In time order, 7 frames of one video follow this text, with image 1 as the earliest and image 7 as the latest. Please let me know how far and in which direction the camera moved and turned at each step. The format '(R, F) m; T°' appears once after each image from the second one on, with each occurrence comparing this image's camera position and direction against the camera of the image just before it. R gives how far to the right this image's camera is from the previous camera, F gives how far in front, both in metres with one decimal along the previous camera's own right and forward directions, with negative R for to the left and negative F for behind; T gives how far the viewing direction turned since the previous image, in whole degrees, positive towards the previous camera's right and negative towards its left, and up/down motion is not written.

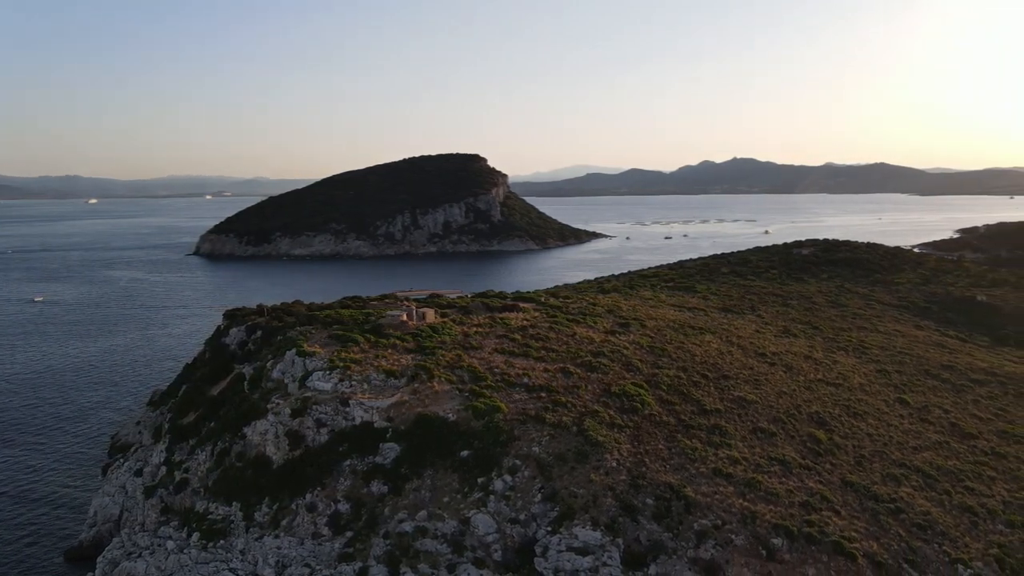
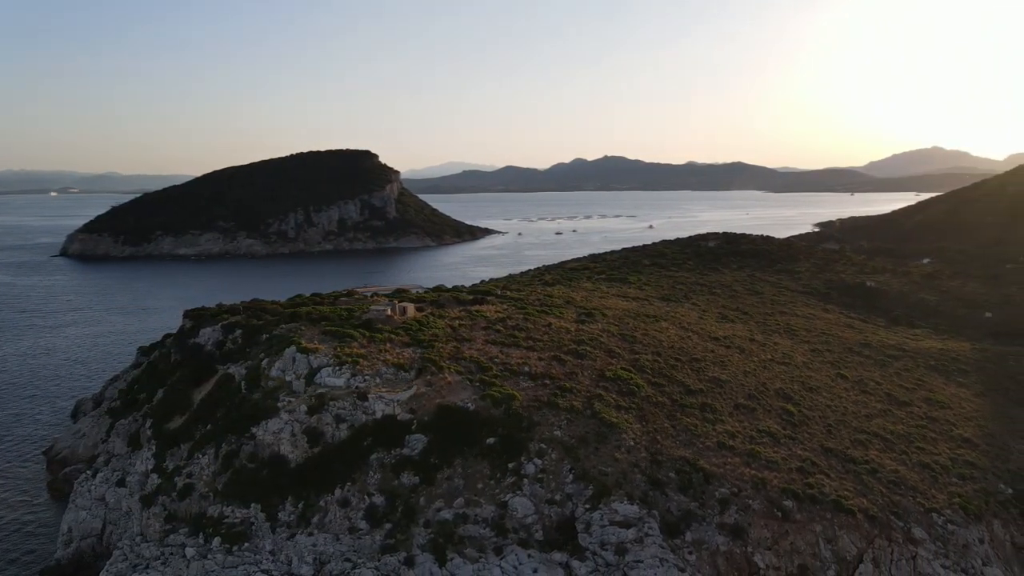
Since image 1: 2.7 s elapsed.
(-3.8, -0.3) m; +9°
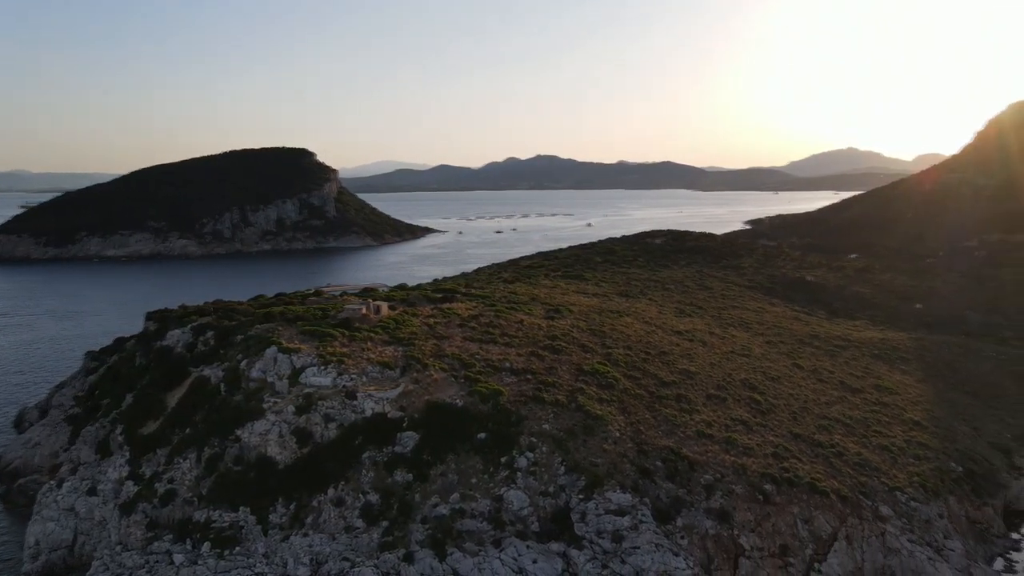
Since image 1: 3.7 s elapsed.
(-1.4, -0.2) m; +5°
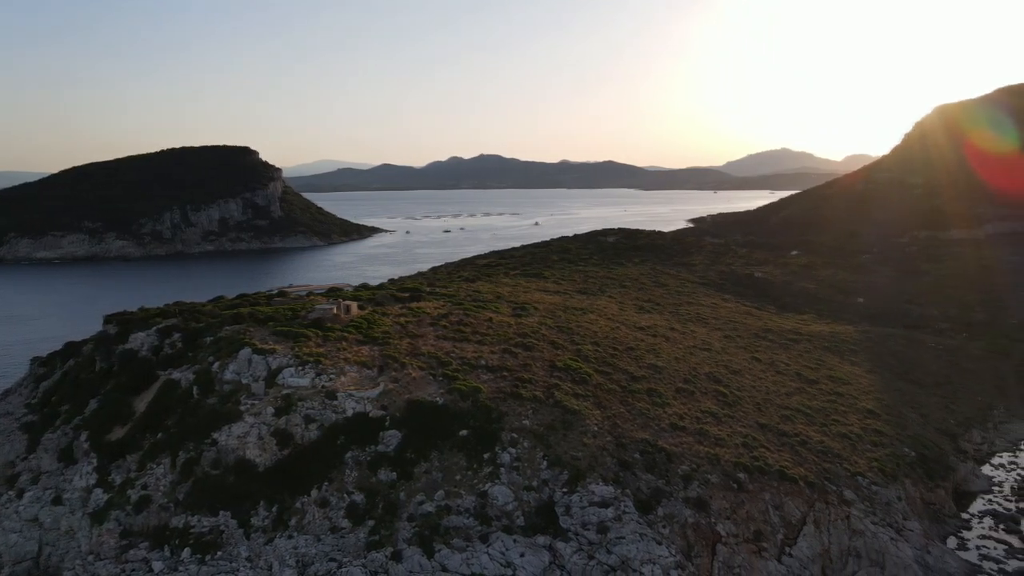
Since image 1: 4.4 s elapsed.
(-1.0, -0.2) m; +4°
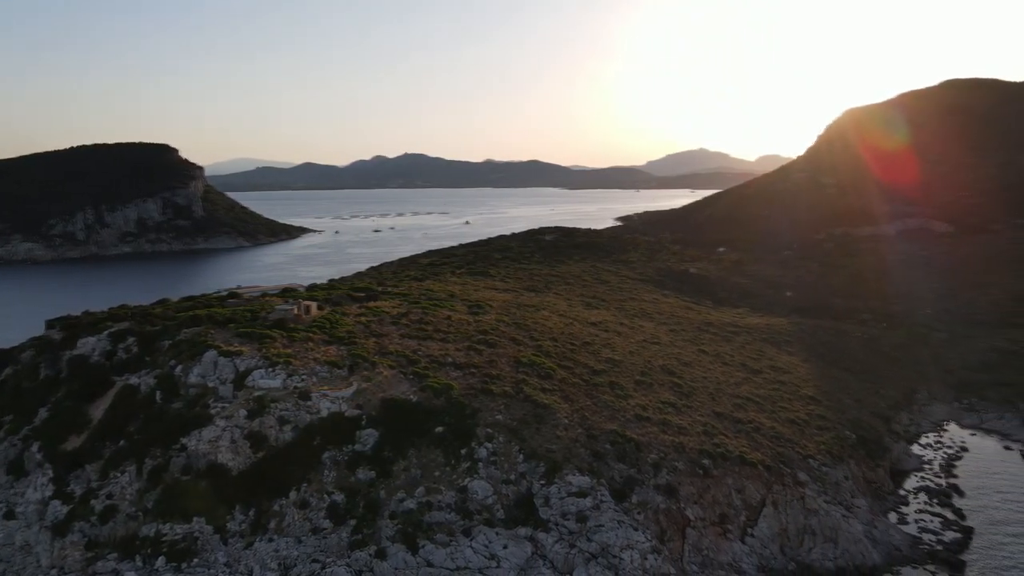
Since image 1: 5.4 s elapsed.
(-1.3, -0.3) m; +6°
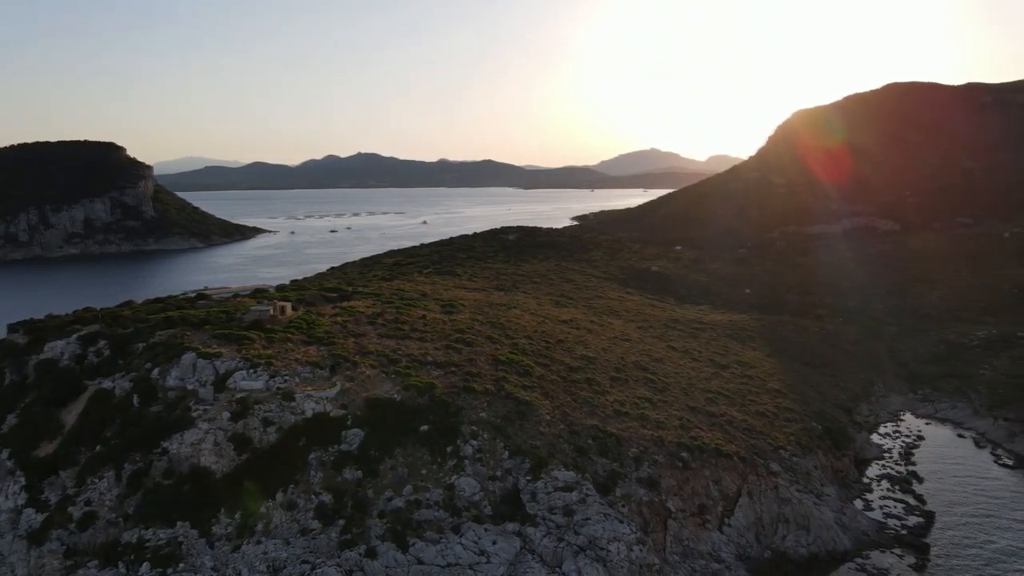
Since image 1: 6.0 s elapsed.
(-0.8, -0.2) m; +3°
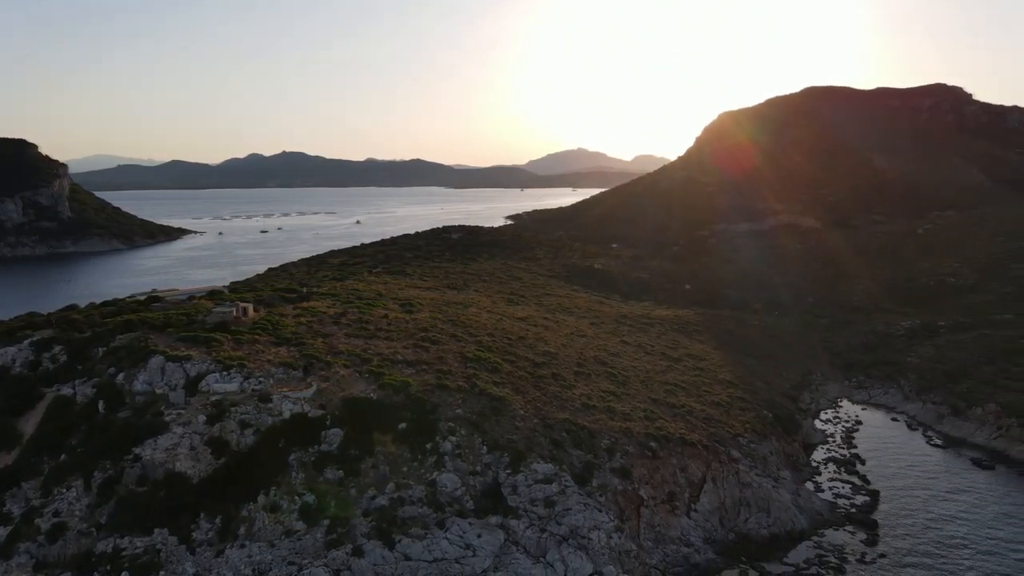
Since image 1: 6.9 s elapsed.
(-1.3, -0.3) m; +5°
